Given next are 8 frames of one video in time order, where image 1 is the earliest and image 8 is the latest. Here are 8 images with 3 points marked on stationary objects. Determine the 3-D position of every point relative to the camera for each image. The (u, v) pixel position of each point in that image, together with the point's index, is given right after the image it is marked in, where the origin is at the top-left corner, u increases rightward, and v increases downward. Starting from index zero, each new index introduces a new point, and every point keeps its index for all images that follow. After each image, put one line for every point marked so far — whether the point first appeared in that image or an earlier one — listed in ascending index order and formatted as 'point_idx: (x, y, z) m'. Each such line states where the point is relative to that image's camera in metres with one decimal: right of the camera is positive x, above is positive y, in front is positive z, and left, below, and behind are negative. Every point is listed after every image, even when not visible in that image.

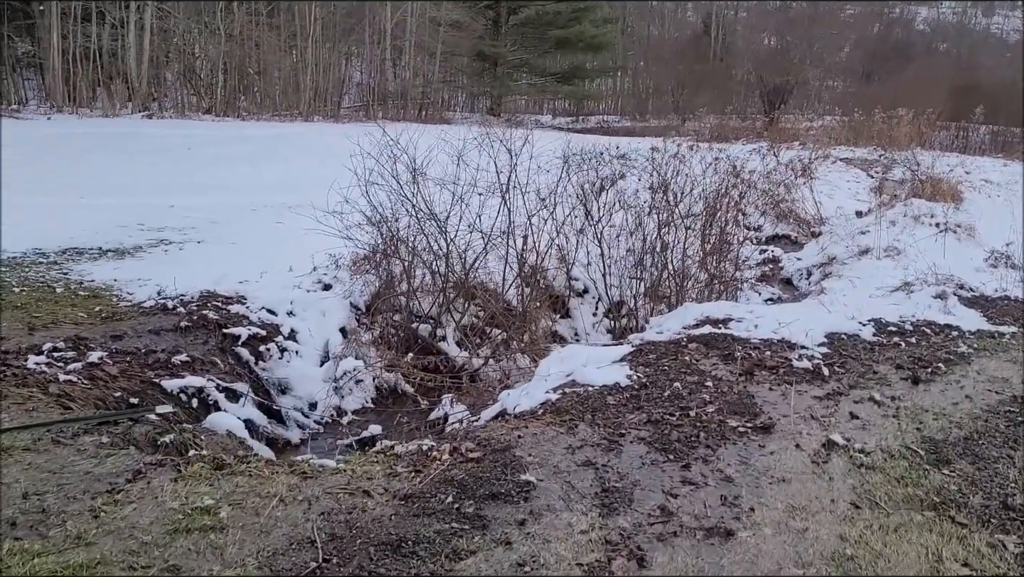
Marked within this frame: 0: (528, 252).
0: (+0.2, +0.4, +9.5) m
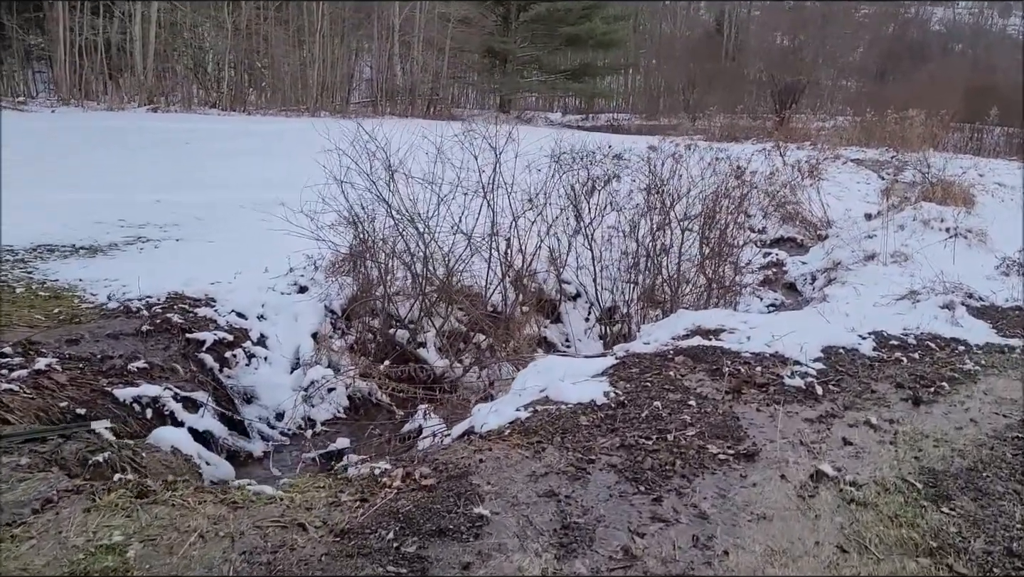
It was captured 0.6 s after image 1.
0: (0.0, +0.3, +9.1) m
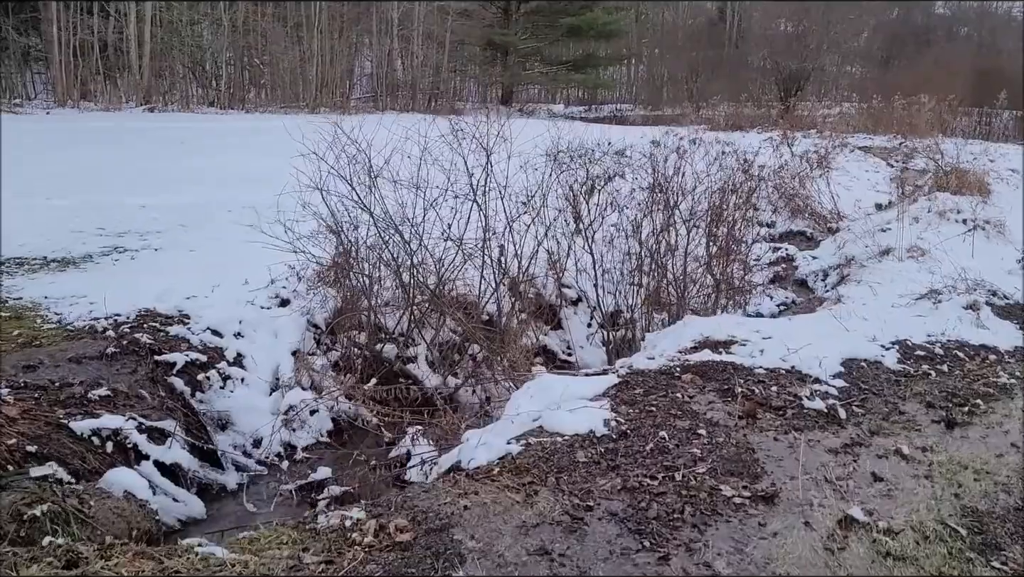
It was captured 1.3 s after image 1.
0: (0.0, +0.3, +8.6) m
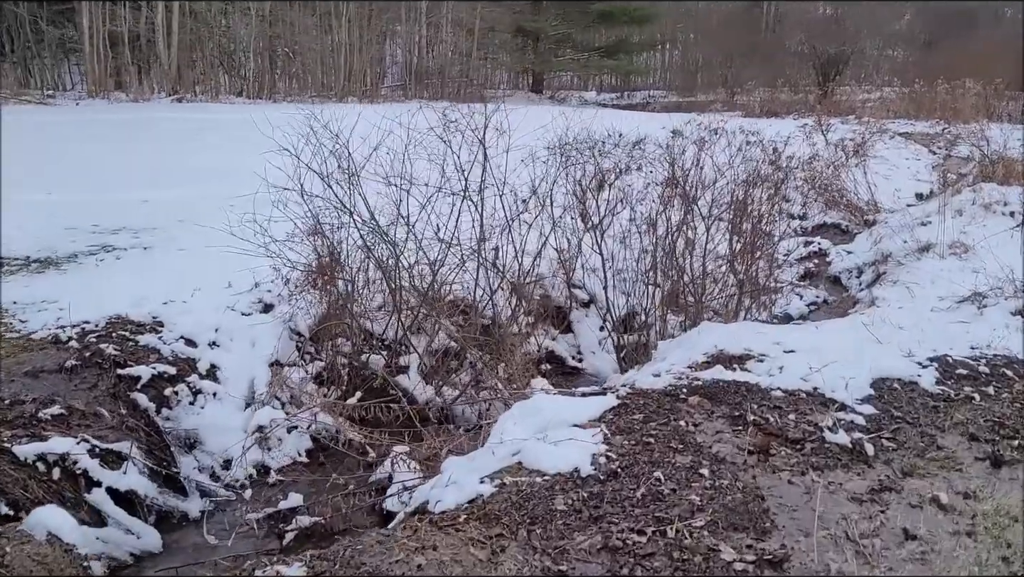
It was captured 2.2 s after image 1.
0: (0.0, +0.2, +8.0) m
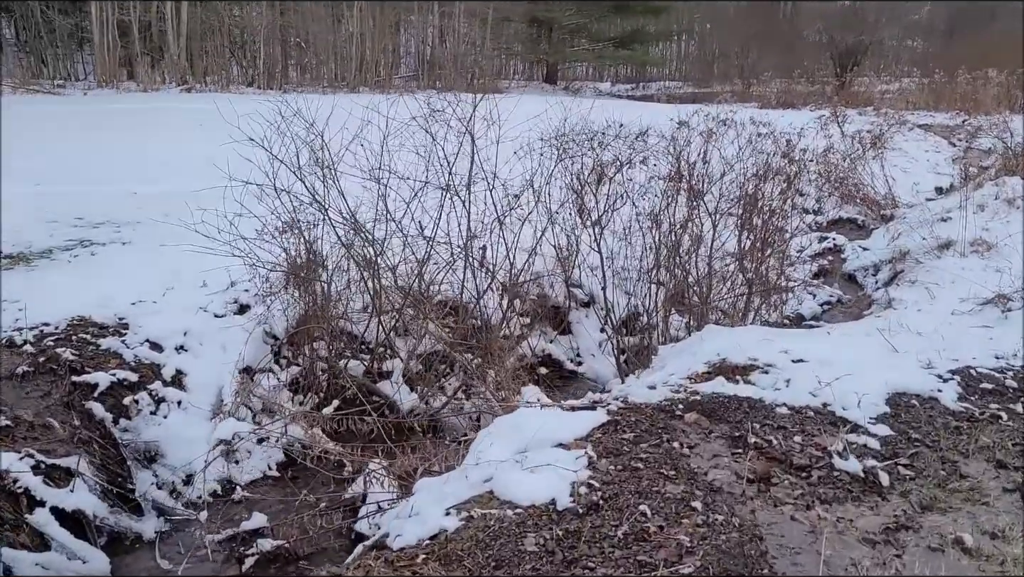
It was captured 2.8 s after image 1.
0: (-0.1, +0.2, +7.5) m
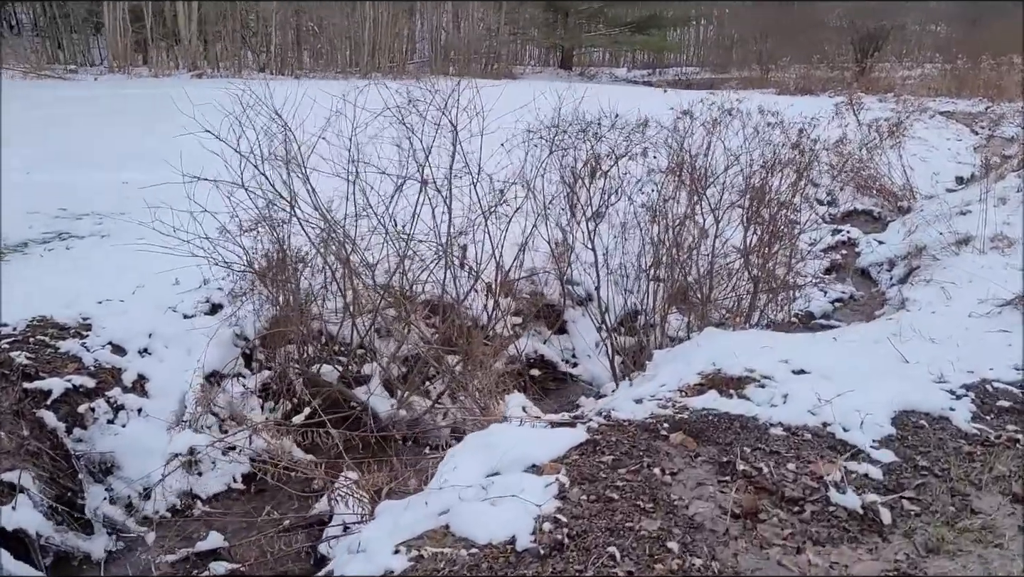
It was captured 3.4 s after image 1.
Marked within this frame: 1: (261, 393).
0: (-0.2, +0.2, +7.1) m
1: (-1.8, -0.8, +6.3) m
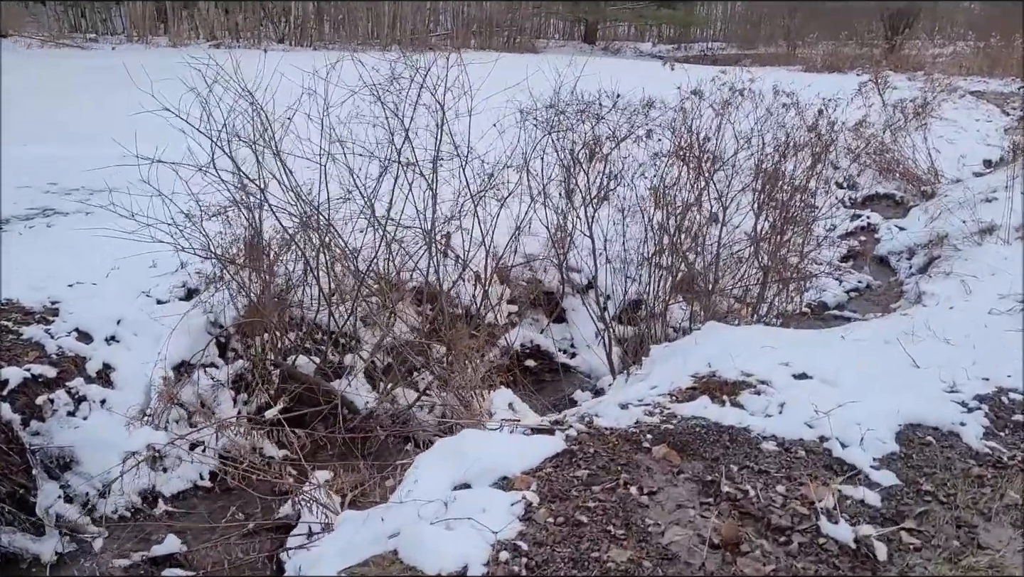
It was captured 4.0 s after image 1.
0: (-0.2, +0.3, +6.8) m
1: (-1.9, -0.7, +6.0) m
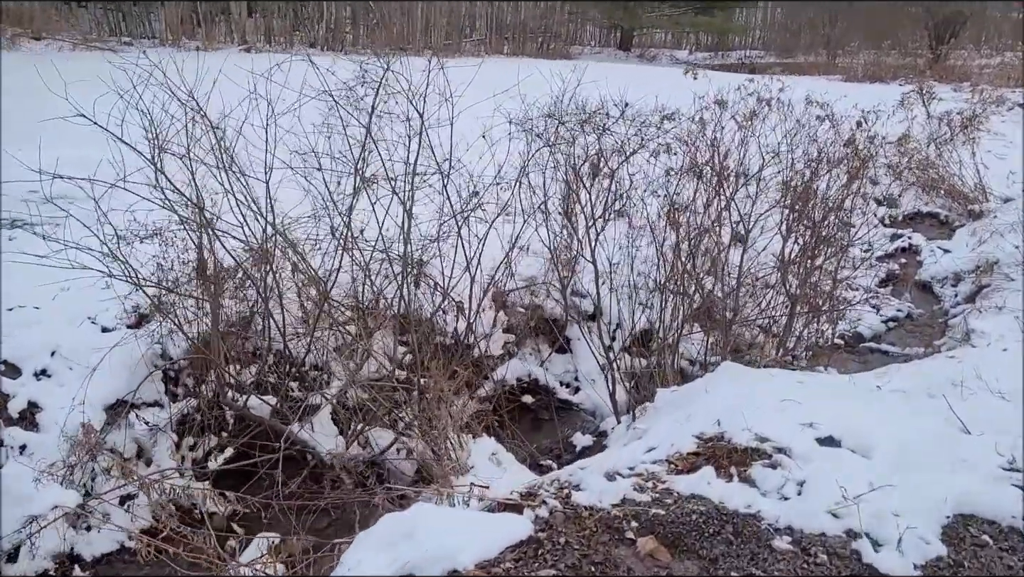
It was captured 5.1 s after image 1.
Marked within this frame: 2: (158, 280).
0: (-0.3, +0.1, +6.0) m
1: (-2.0, -0.8, +5.4) m
2: (-2.0, +0.1, +5.0) m
